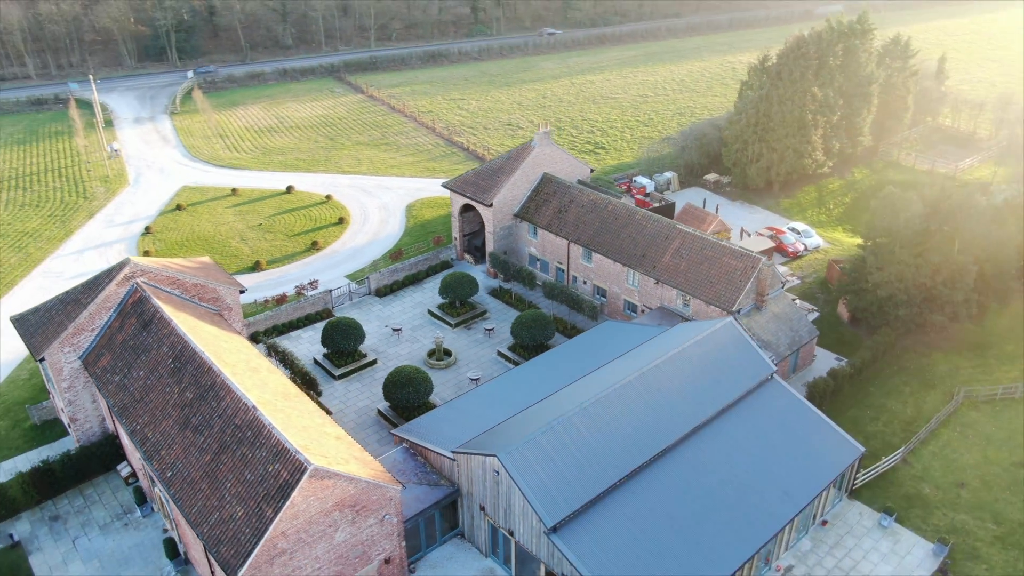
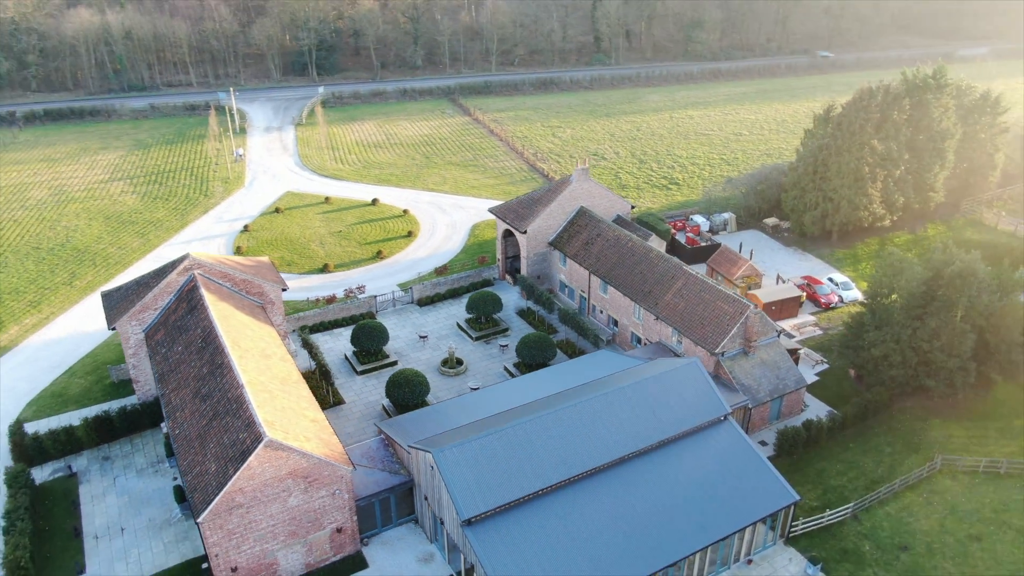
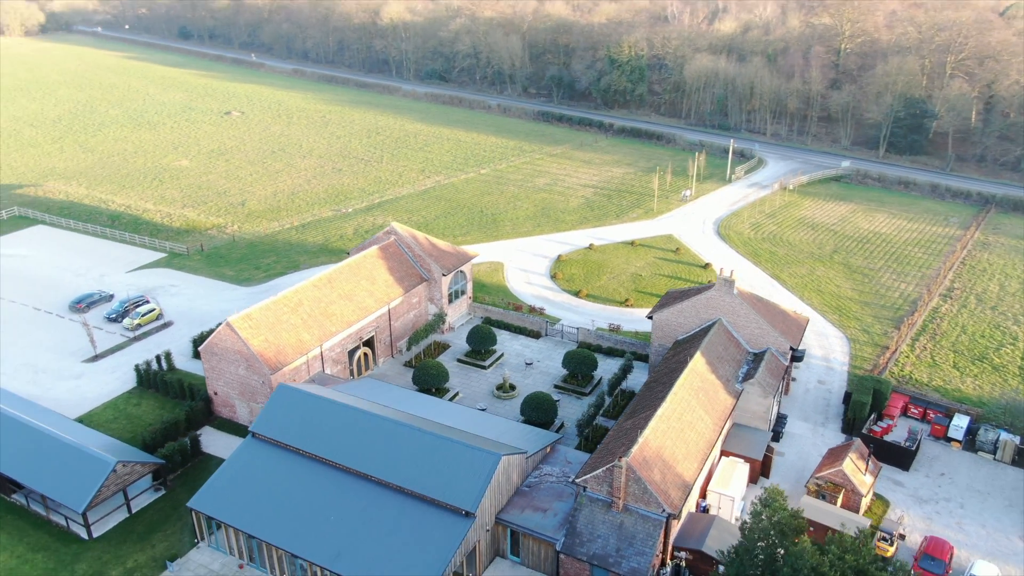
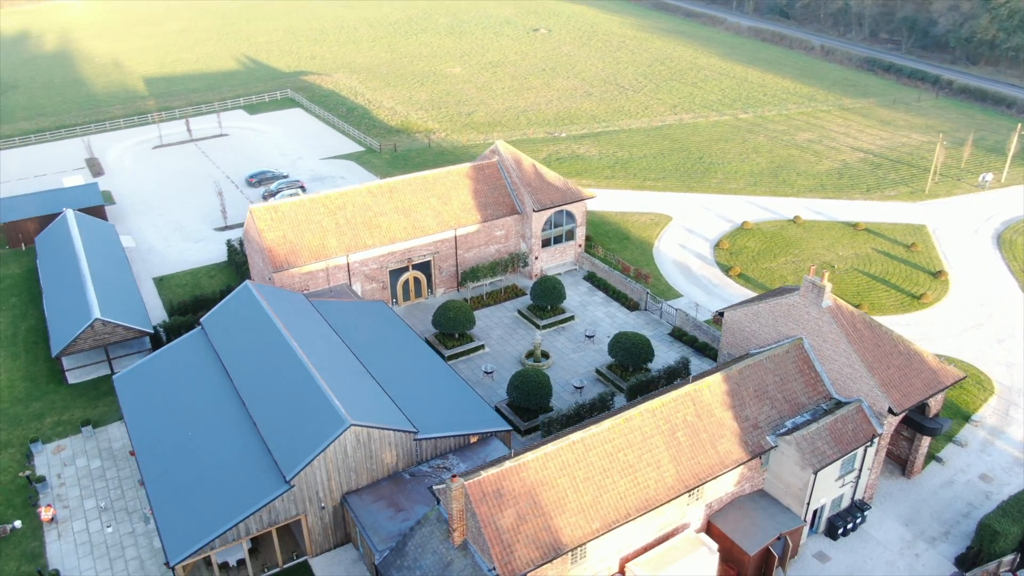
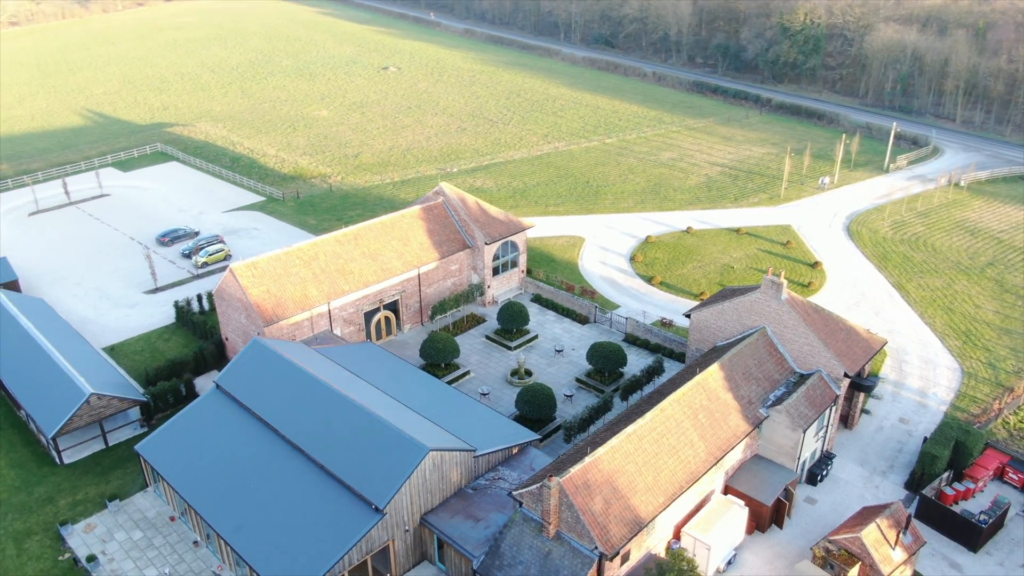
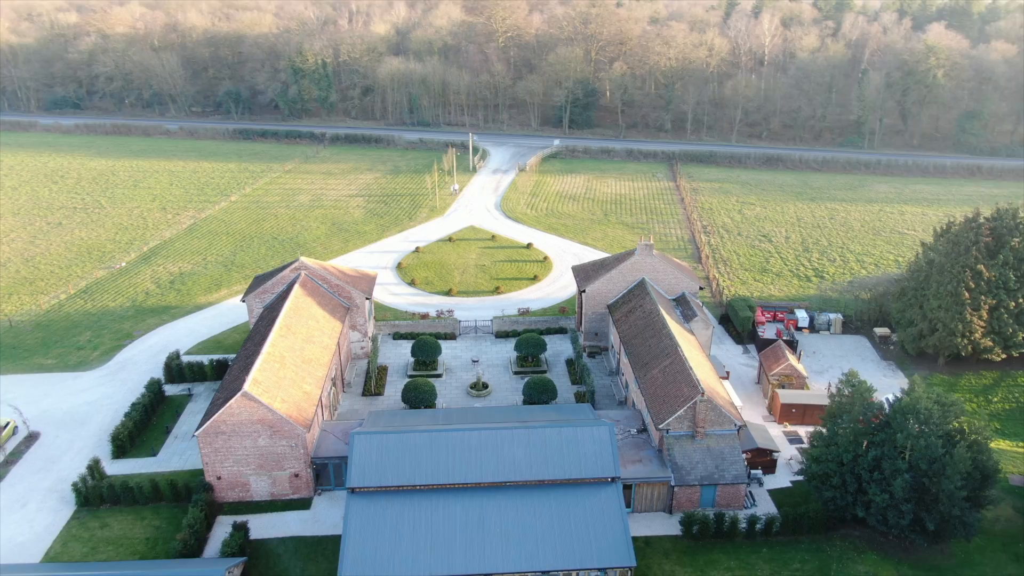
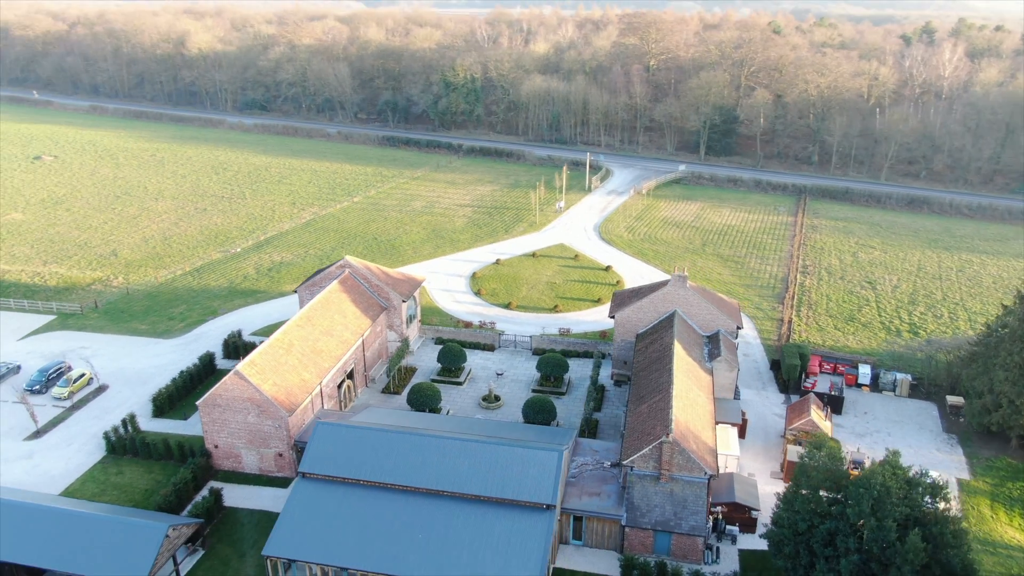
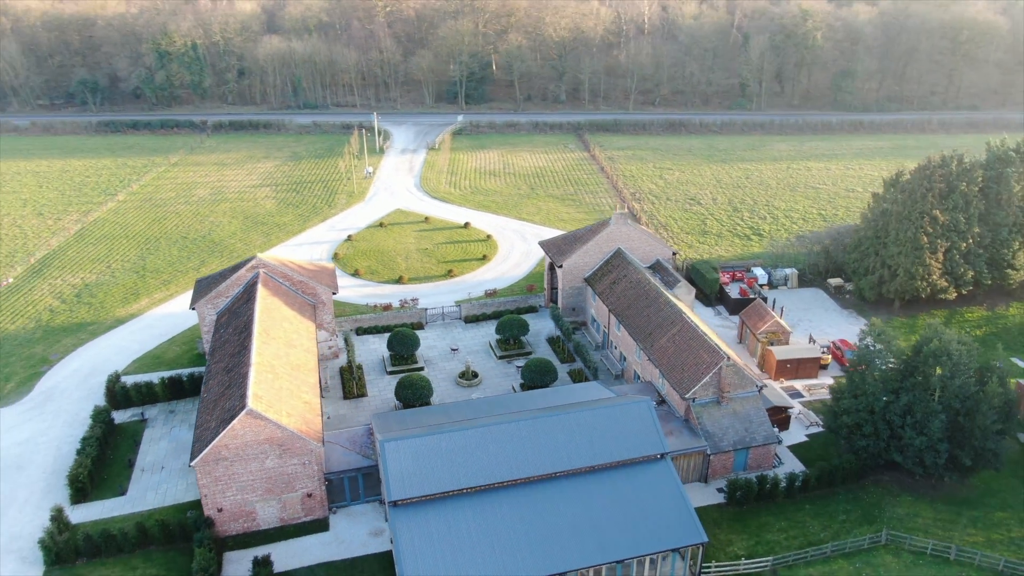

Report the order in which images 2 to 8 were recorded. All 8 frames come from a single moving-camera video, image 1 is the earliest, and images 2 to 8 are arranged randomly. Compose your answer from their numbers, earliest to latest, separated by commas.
2, 8, 6, 7, 3, 5, 4
